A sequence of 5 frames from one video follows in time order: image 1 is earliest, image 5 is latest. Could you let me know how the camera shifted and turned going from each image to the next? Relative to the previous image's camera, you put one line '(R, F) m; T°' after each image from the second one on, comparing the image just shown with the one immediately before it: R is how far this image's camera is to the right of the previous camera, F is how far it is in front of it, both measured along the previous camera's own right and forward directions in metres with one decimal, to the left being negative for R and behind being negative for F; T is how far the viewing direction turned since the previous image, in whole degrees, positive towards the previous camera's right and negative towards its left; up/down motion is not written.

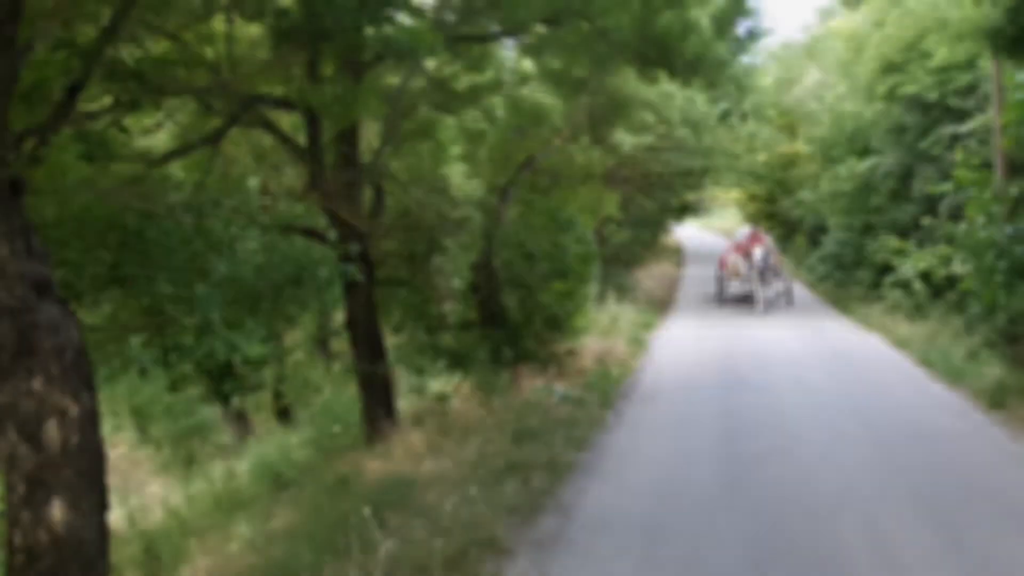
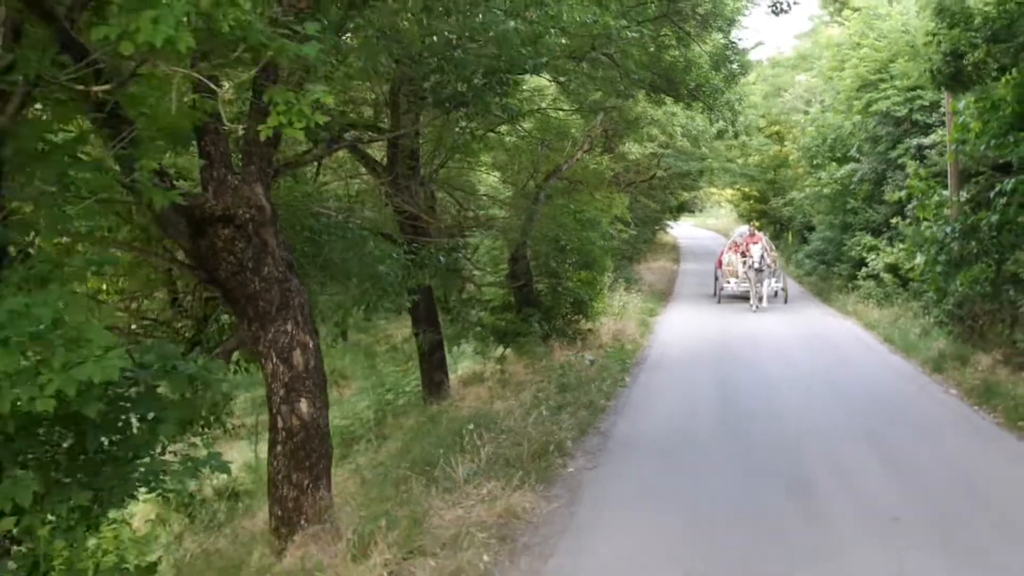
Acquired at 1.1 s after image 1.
(-0.5, -2.7) m; 0°
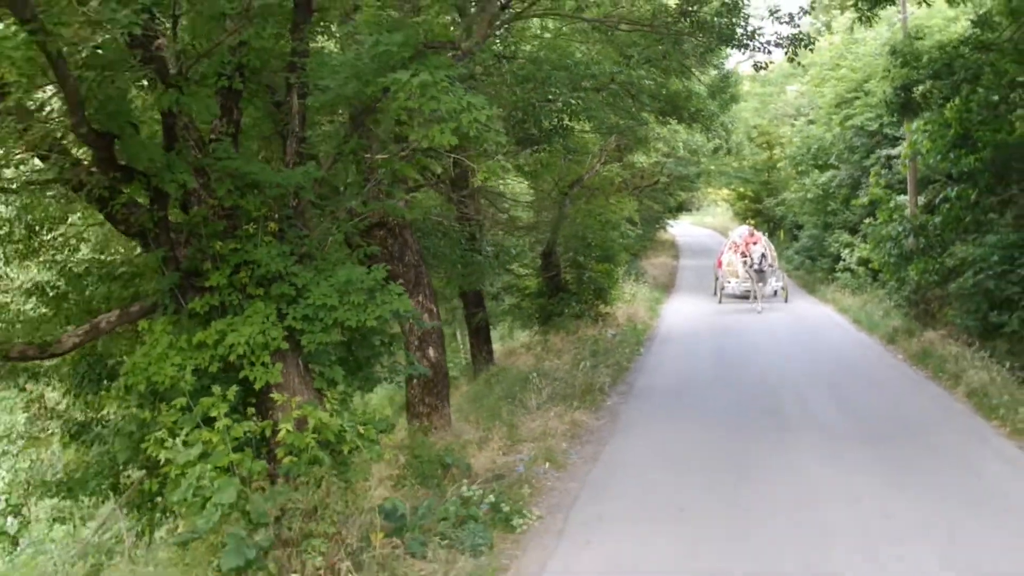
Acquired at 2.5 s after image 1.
(-0.5, -3.3) m; 0°
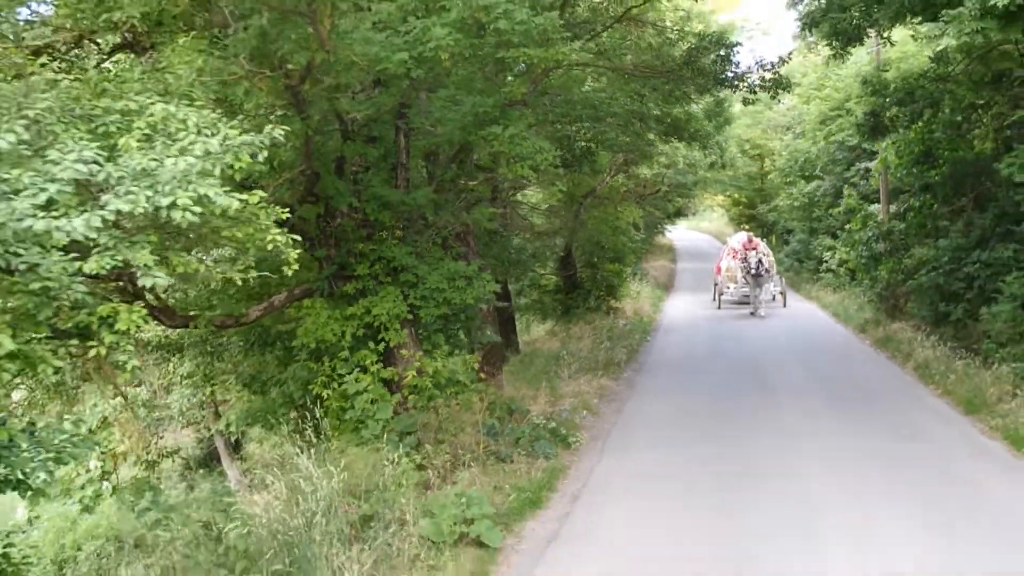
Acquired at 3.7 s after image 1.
(-0.4, -2.8) m; 0°
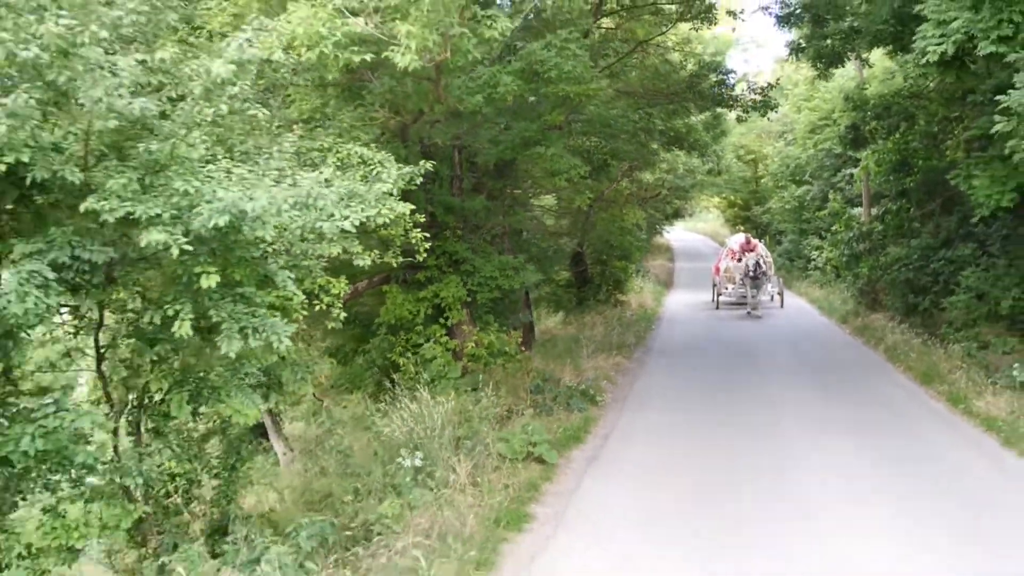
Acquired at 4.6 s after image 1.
(-0.4, -2.3) m; 0°
